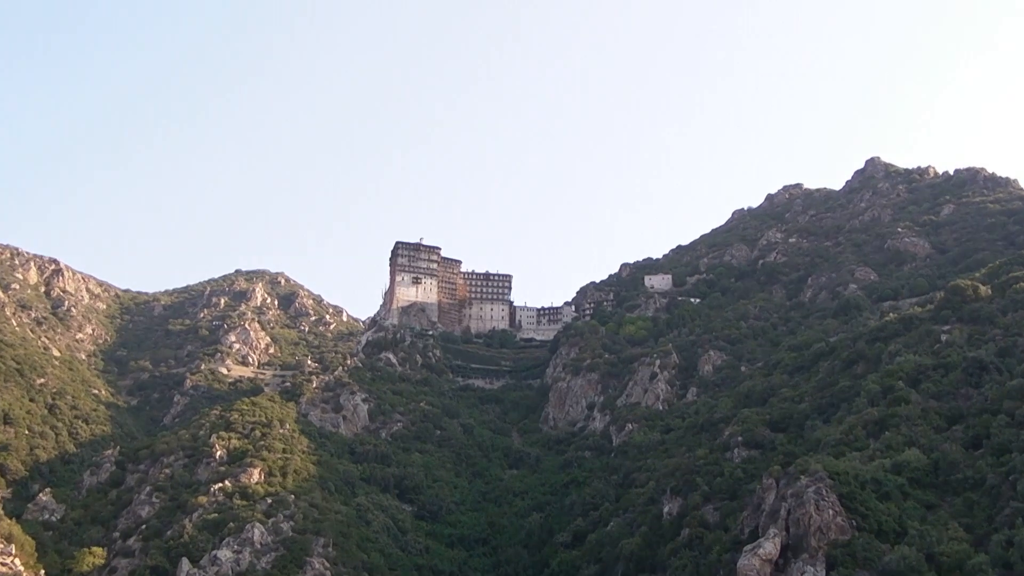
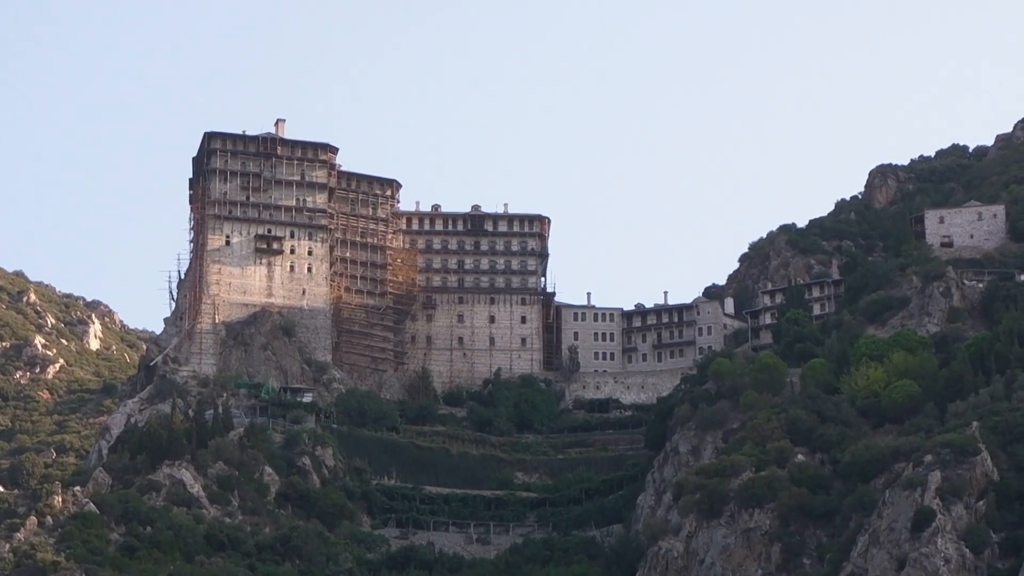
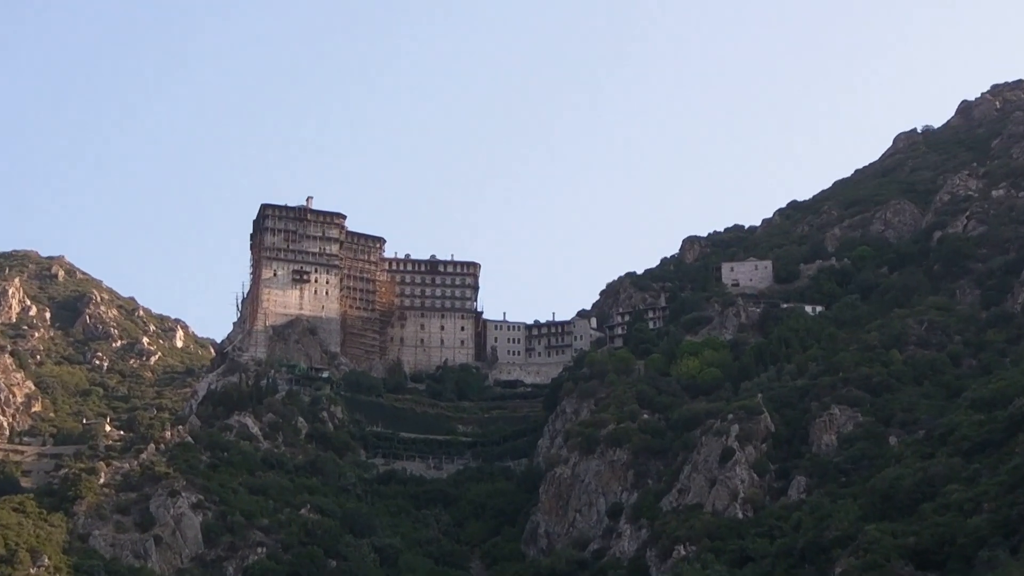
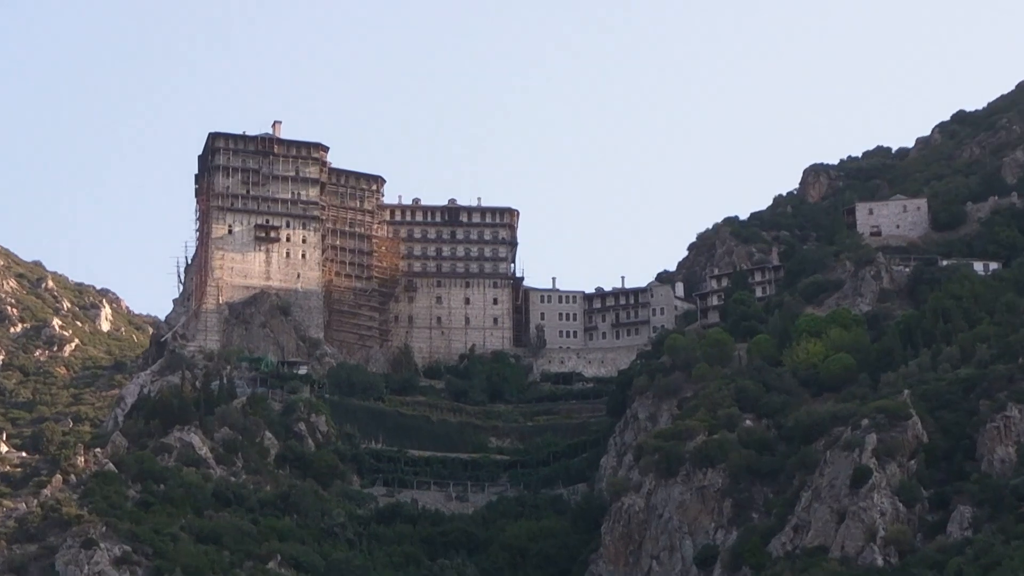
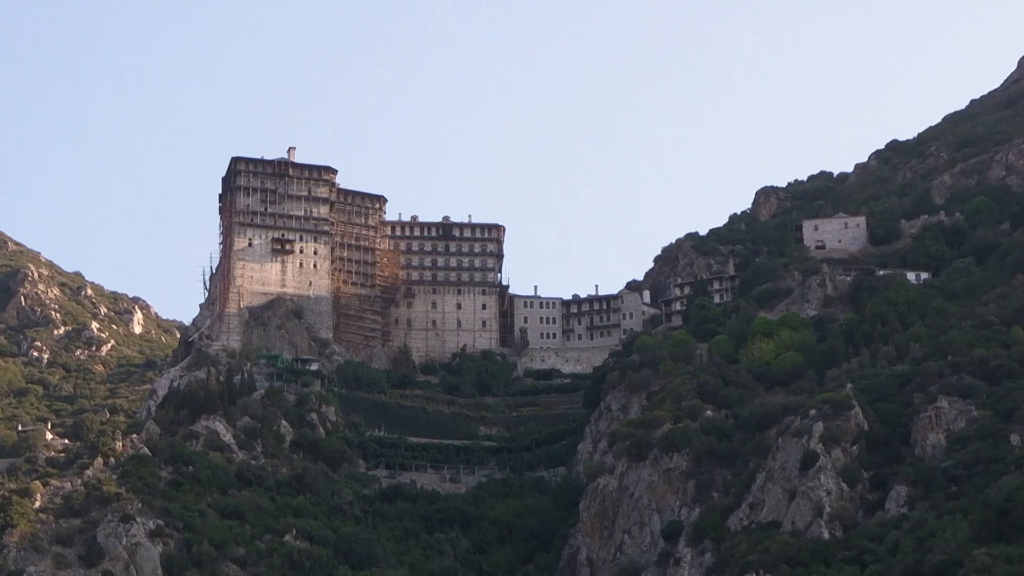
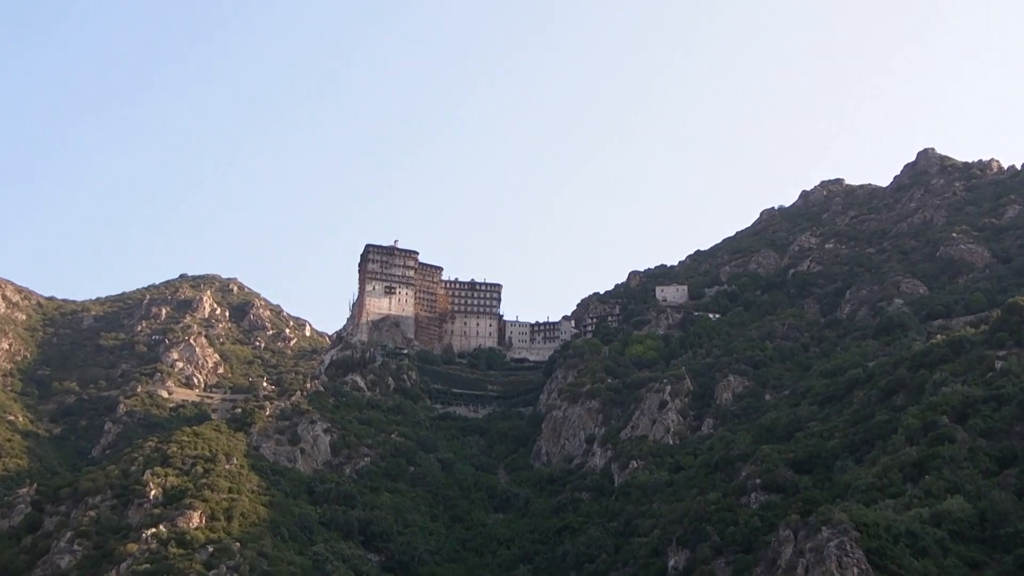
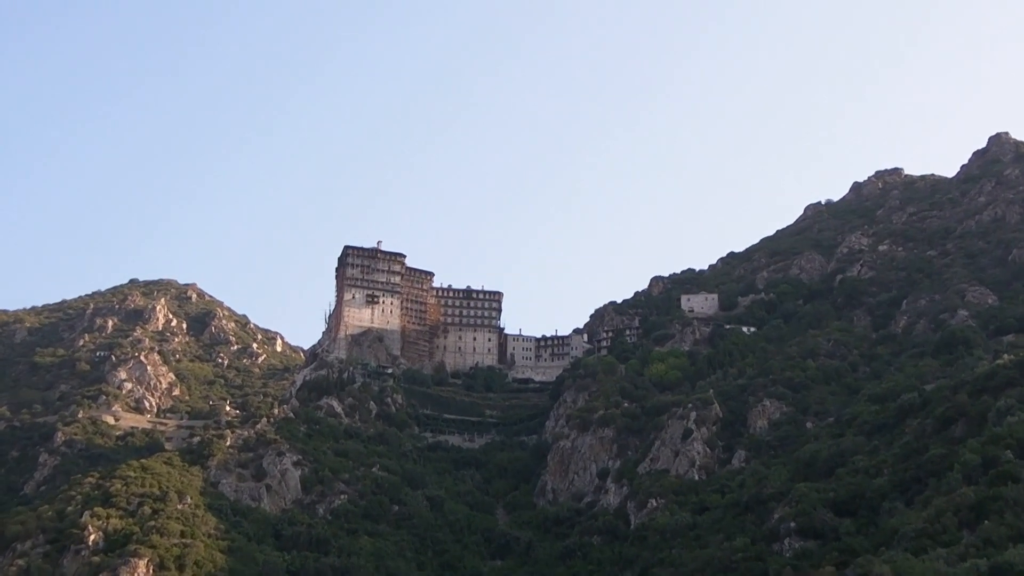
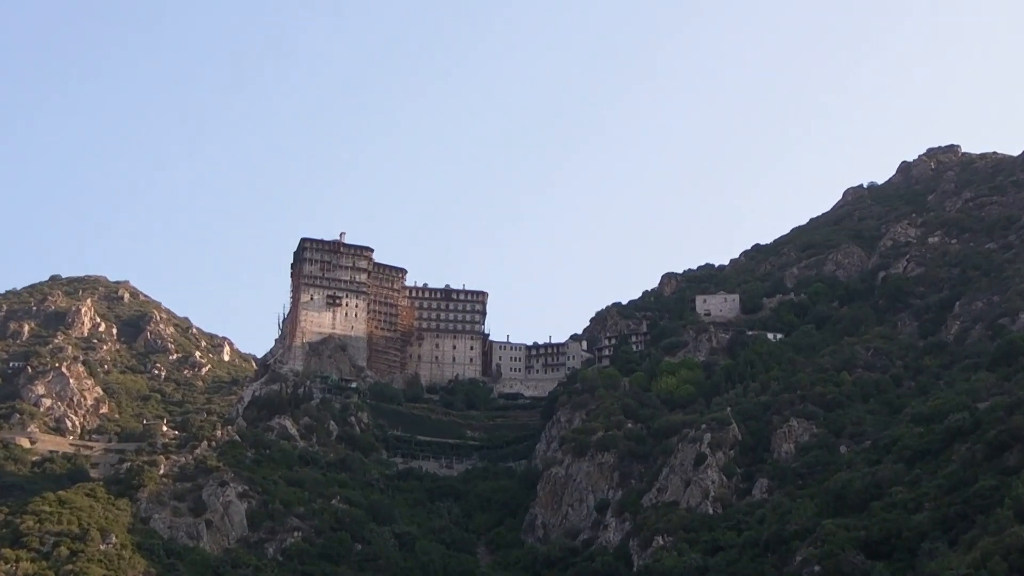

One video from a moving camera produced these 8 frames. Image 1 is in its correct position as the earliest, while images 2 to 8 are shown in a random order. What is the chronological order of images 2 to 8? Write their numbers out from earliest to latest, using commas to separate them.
6, 7, 8, 3, 5, 4, 2
